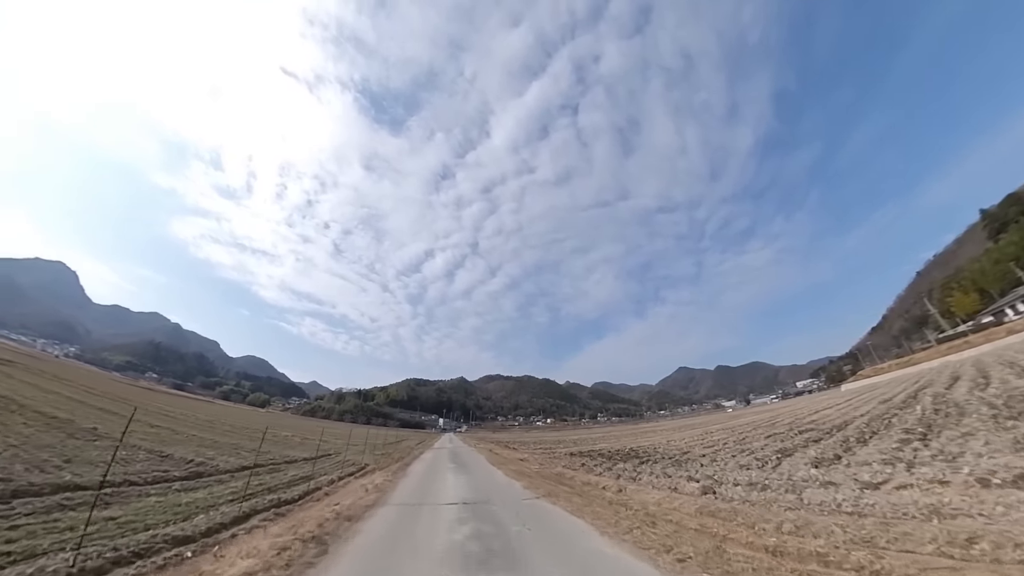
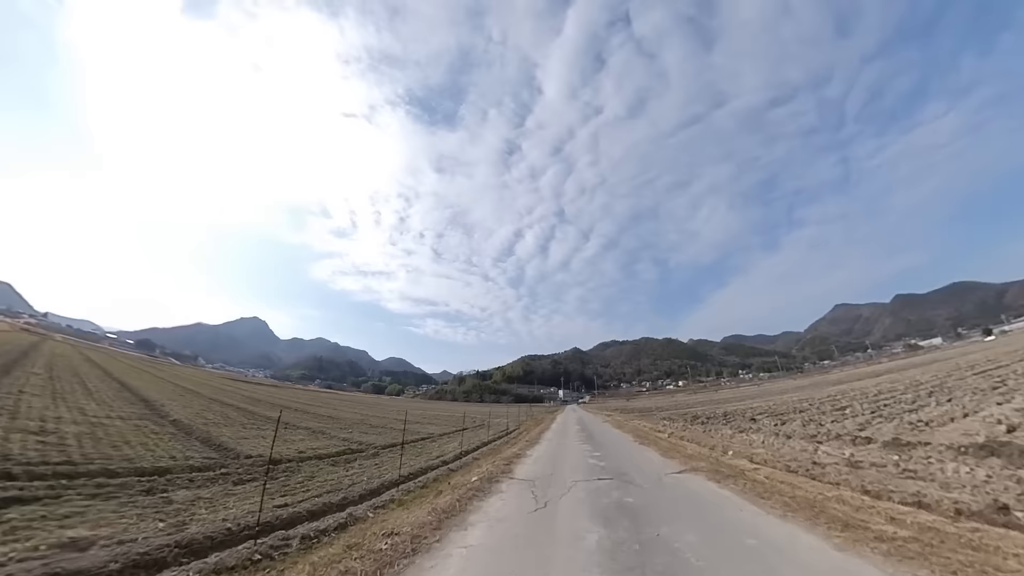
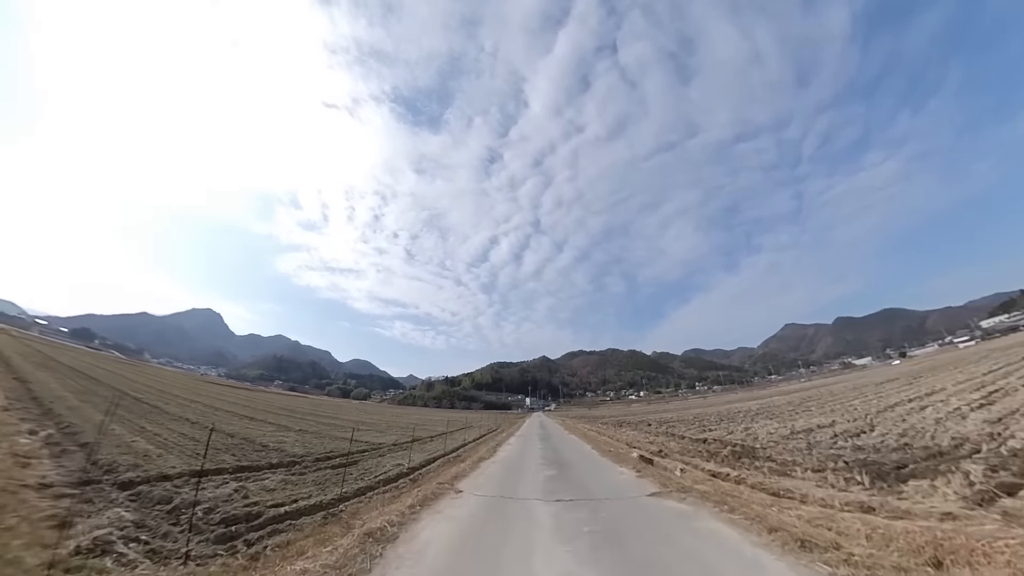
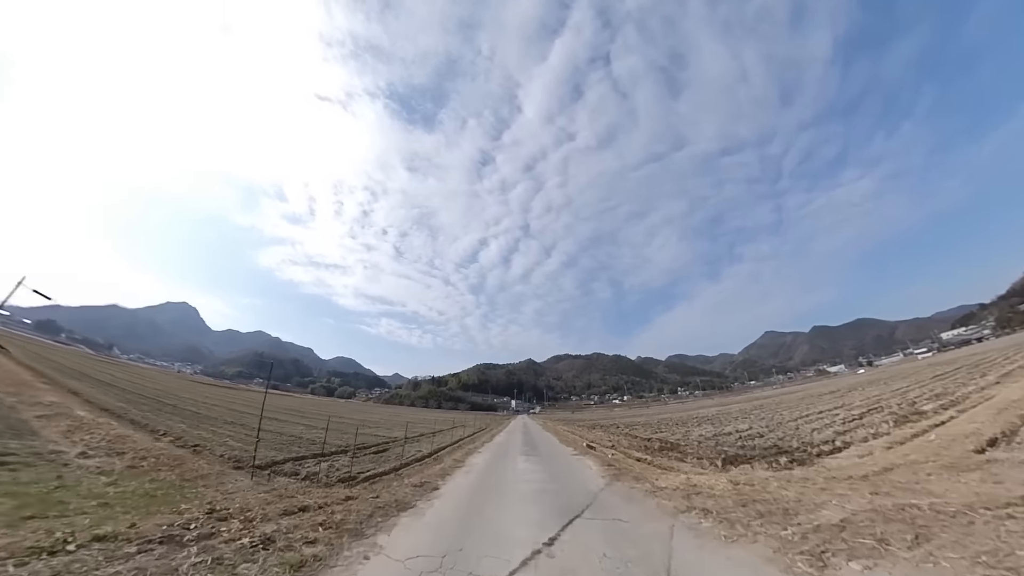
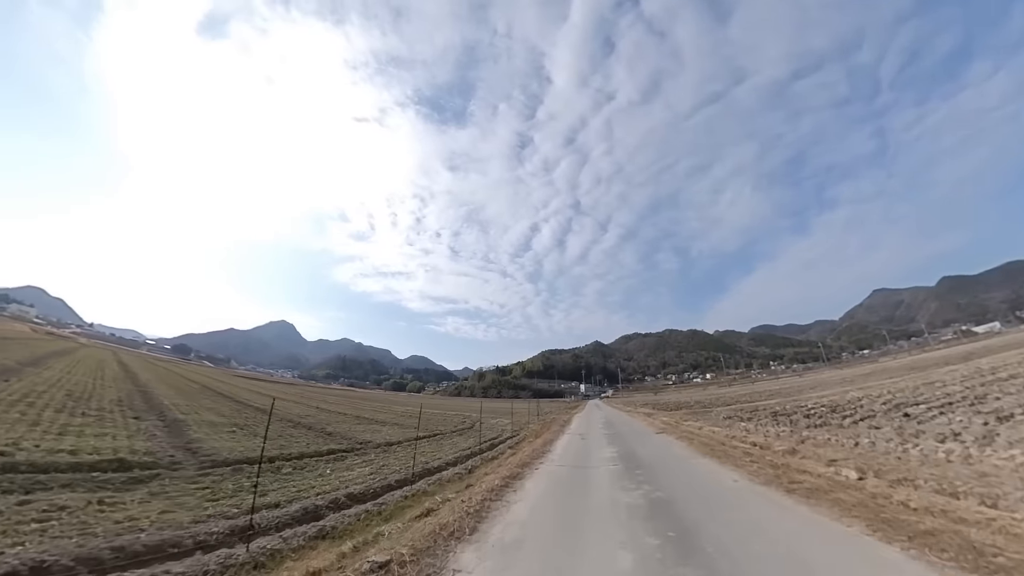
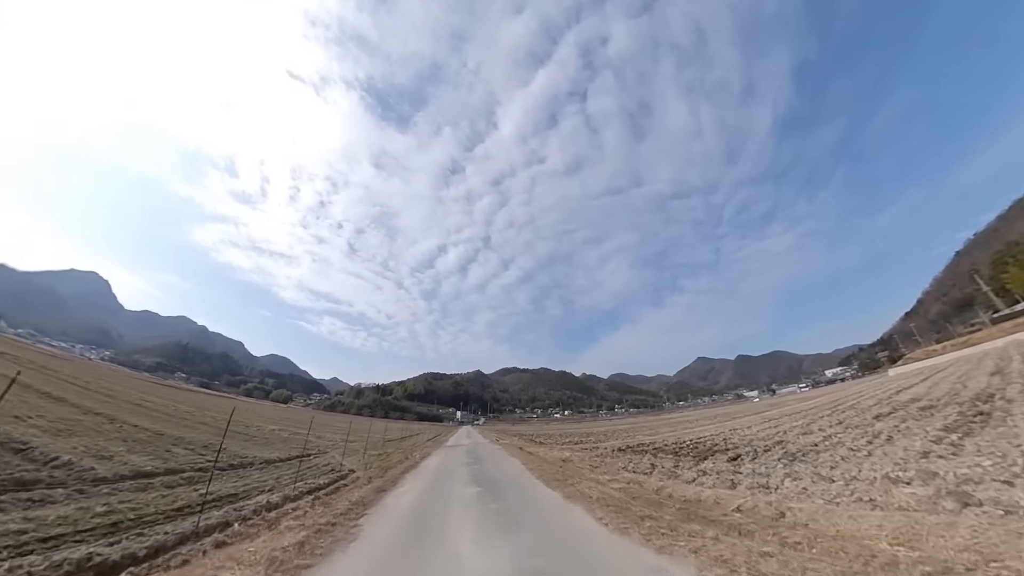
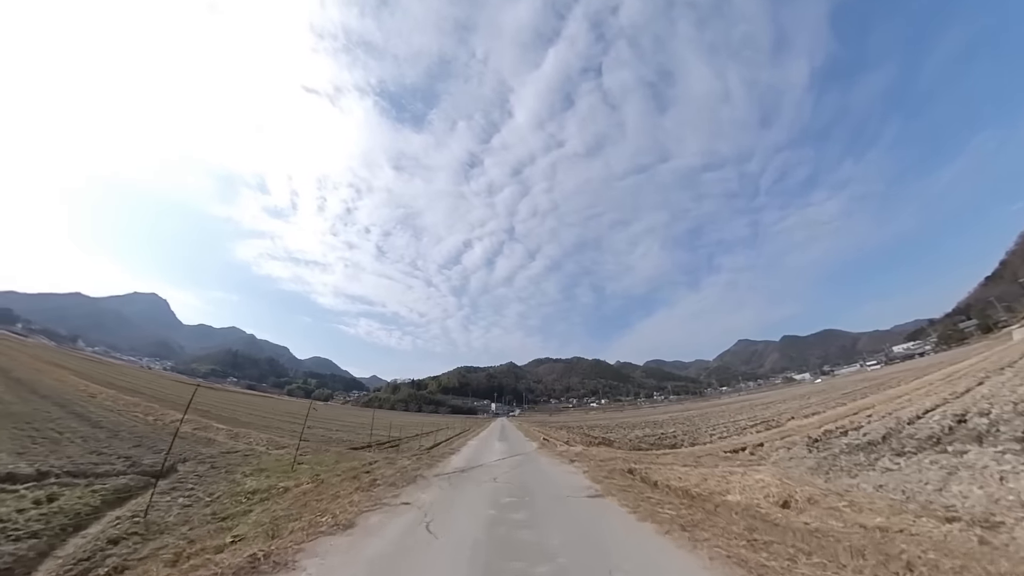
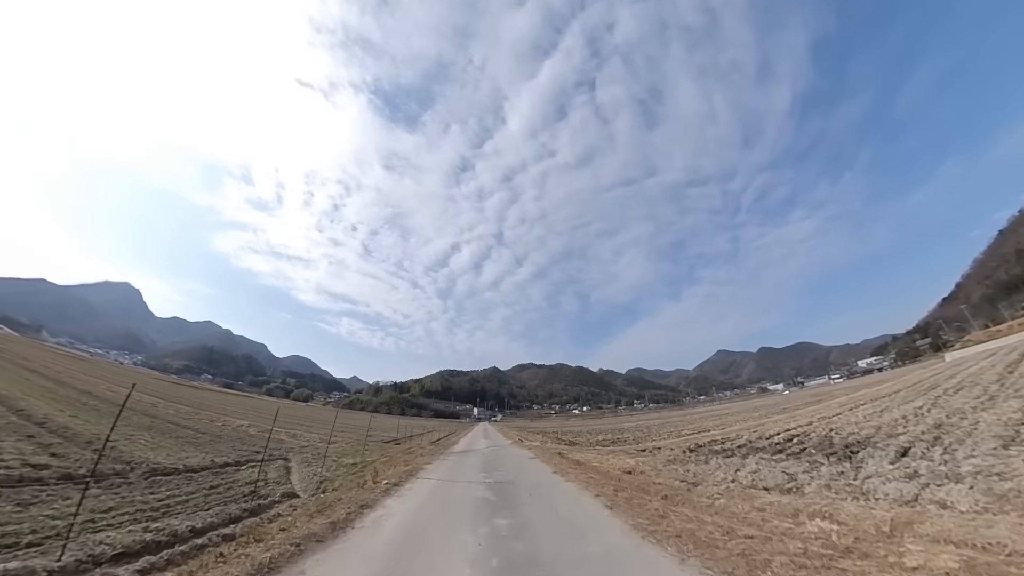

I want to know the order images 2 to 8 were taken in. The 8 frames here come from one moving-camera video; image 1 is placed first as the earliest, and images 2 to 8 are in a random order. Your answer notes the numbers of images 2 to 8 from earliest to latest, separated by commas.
6, 8, 7, 4, 3, 2, 5
